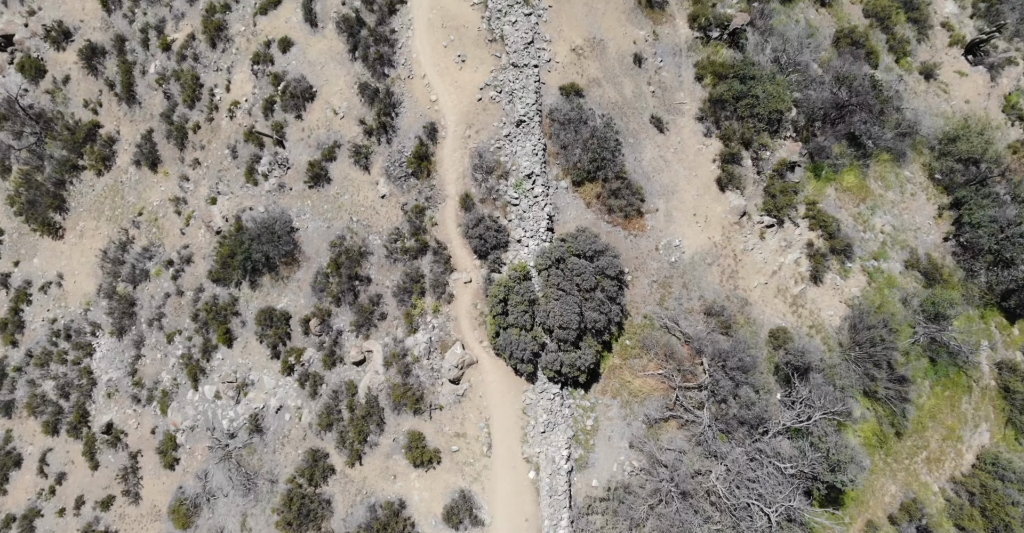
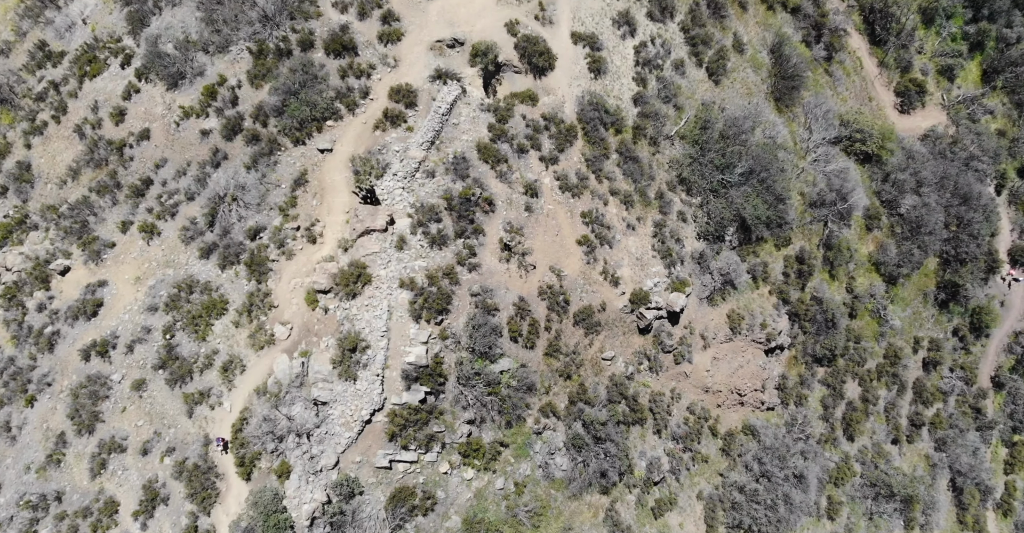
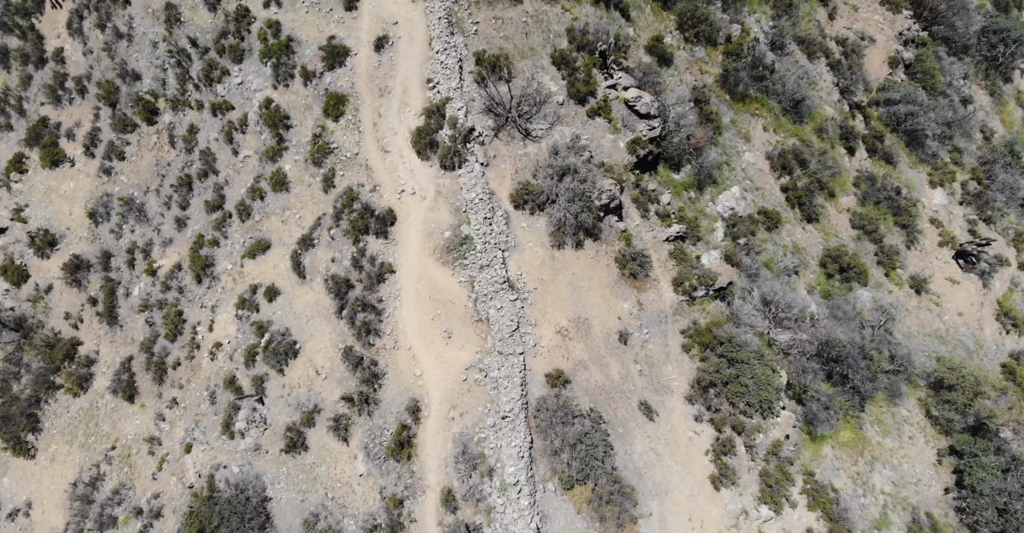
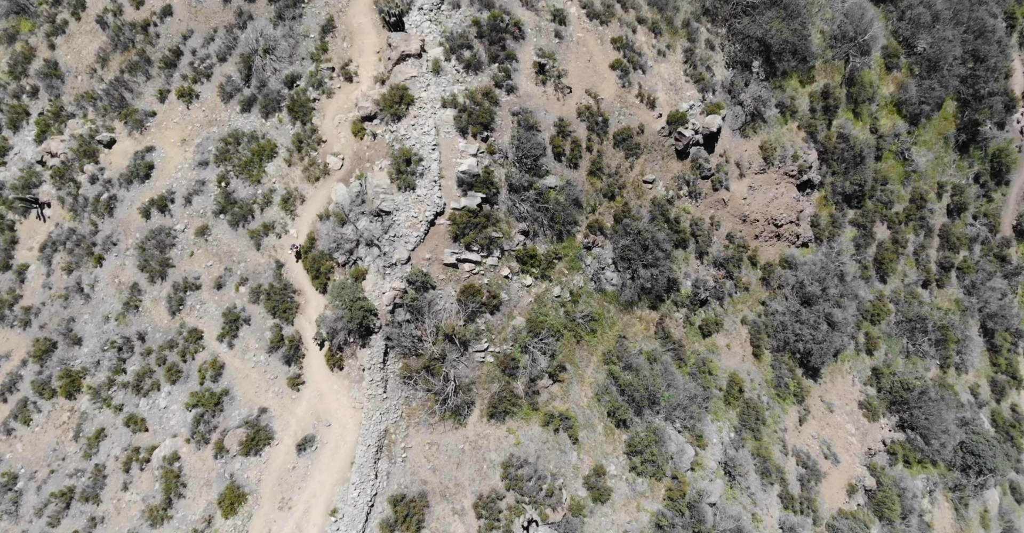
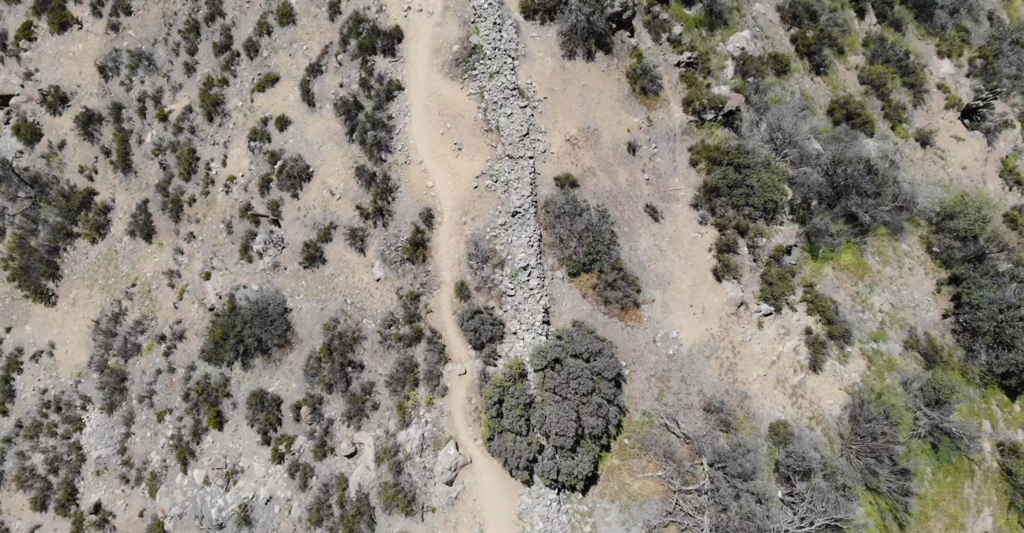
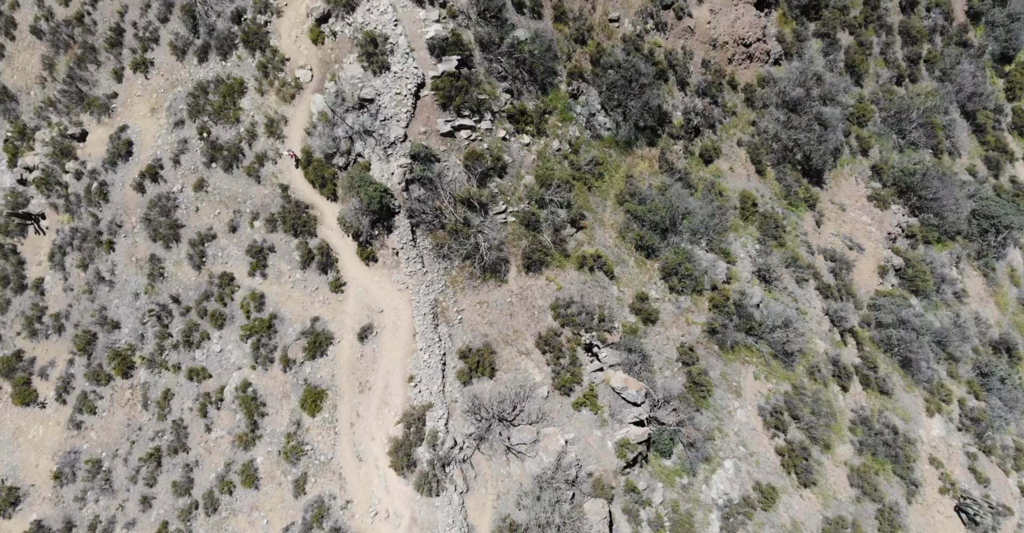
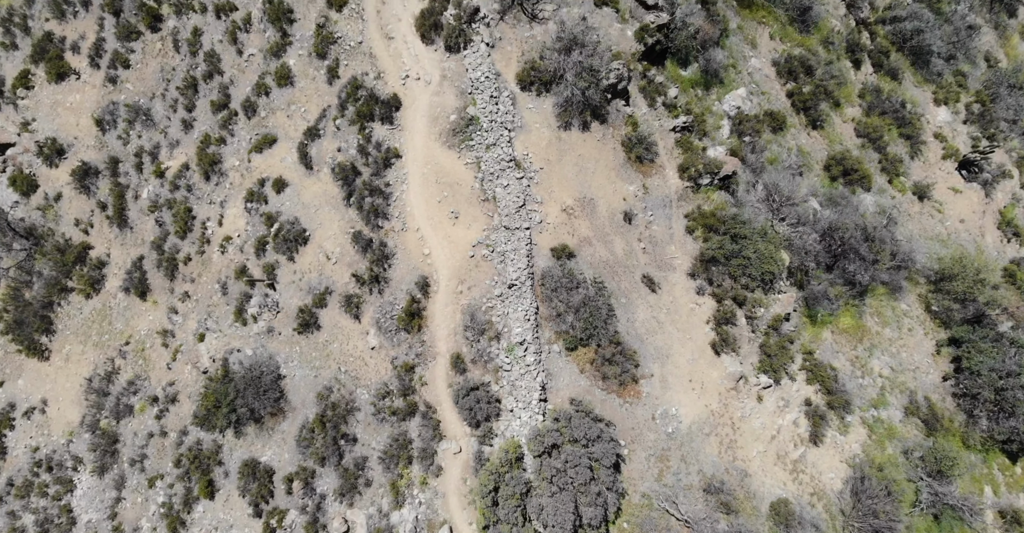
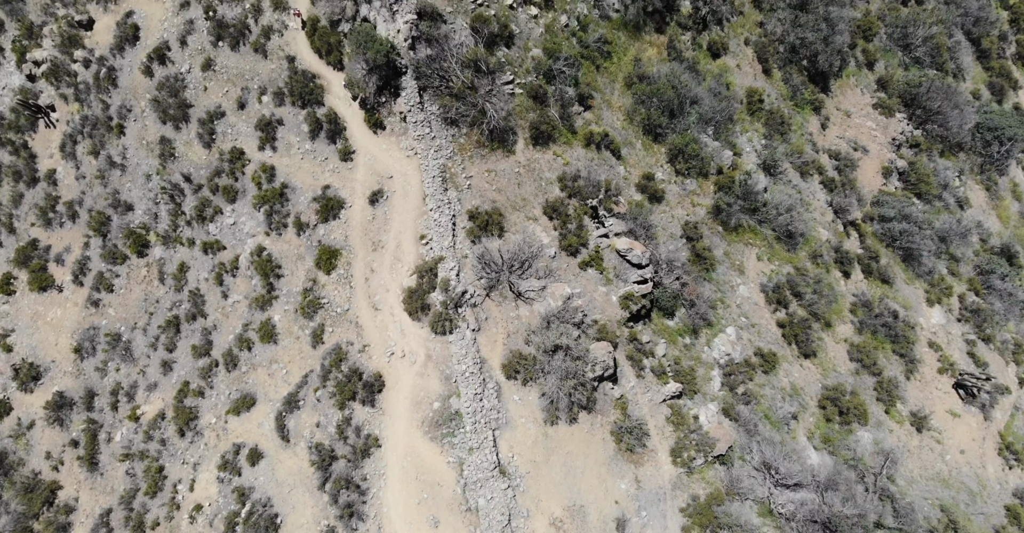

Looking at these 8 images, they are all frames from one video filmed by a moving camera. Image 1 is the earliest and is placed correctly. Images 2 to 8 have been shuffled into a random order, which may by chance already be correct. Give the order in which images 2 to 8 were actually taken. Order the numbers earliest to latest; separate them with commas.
5, 7, 3, 8, 6, 4, 2
